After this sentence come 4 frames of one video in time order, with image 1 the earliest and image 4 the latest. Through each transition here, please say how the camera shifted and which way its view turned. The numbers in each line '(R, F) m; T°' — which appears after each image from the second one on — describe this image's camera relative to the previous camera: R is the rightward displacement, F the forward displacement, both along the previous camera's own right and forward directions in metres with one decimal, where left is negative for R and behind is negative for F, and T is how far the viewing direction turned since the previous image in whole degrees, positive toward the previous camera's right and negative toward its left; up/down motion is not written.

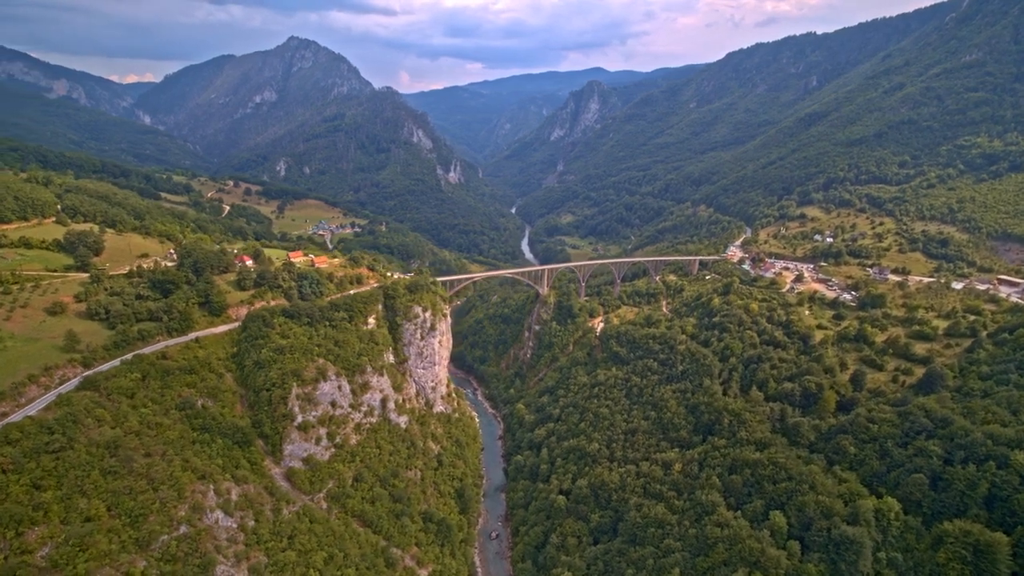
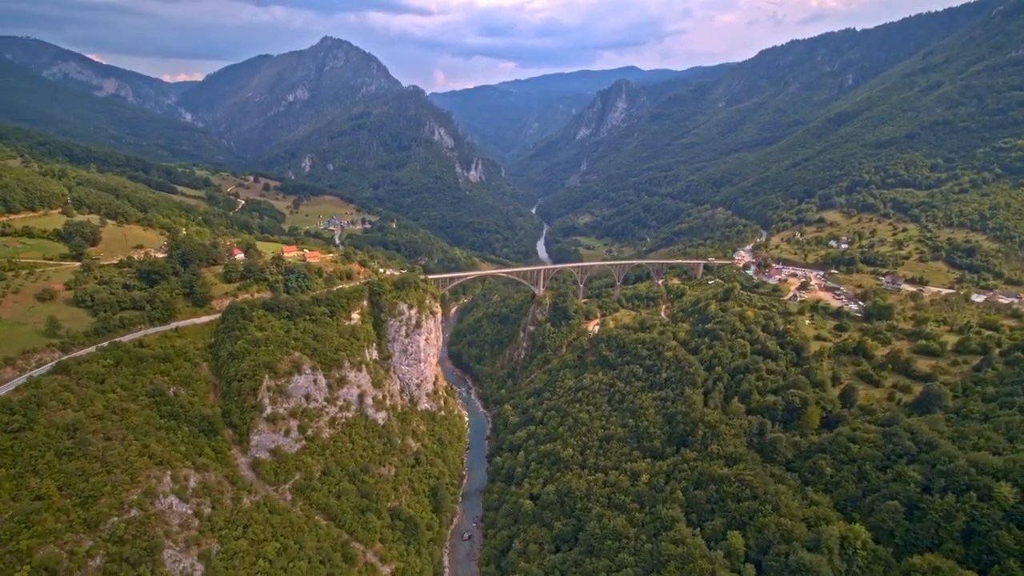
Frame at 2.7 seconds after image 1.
(+4.9, +0.7) m; -4°
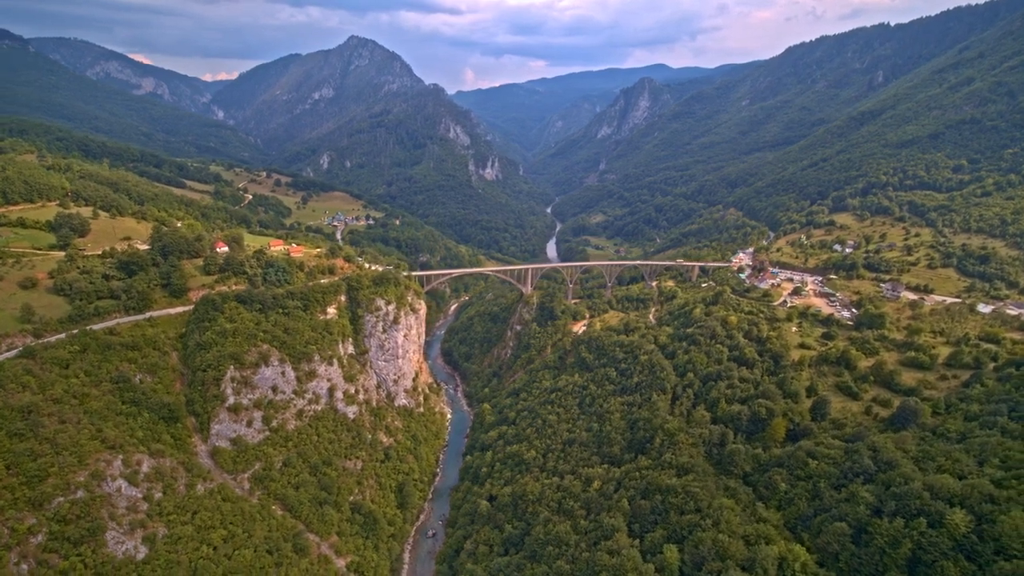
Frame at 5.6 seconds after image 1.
(+5.5, +0.7) m; -4°
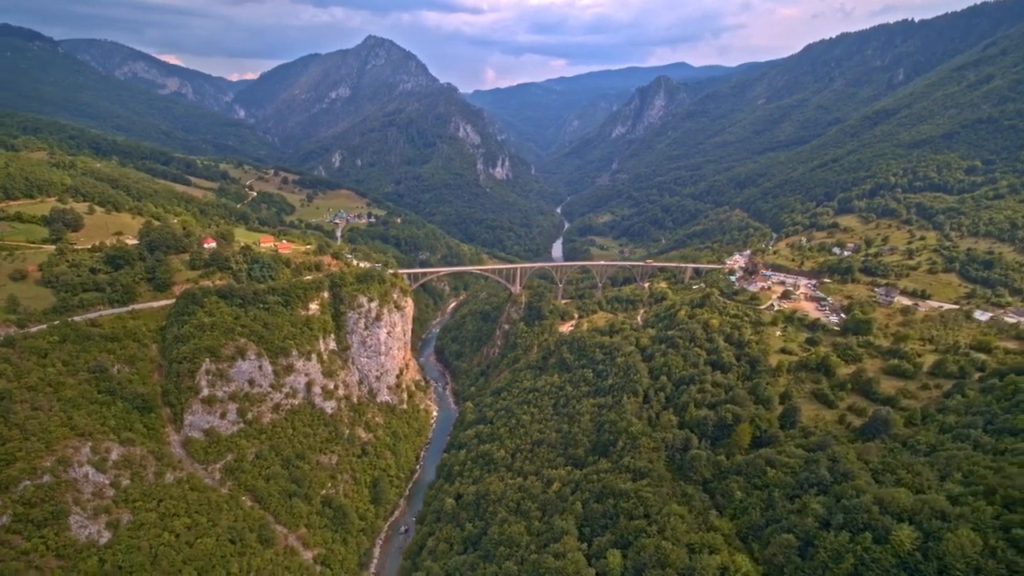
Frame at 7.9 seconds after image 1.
(+4.2, +0.3) m; -3°
